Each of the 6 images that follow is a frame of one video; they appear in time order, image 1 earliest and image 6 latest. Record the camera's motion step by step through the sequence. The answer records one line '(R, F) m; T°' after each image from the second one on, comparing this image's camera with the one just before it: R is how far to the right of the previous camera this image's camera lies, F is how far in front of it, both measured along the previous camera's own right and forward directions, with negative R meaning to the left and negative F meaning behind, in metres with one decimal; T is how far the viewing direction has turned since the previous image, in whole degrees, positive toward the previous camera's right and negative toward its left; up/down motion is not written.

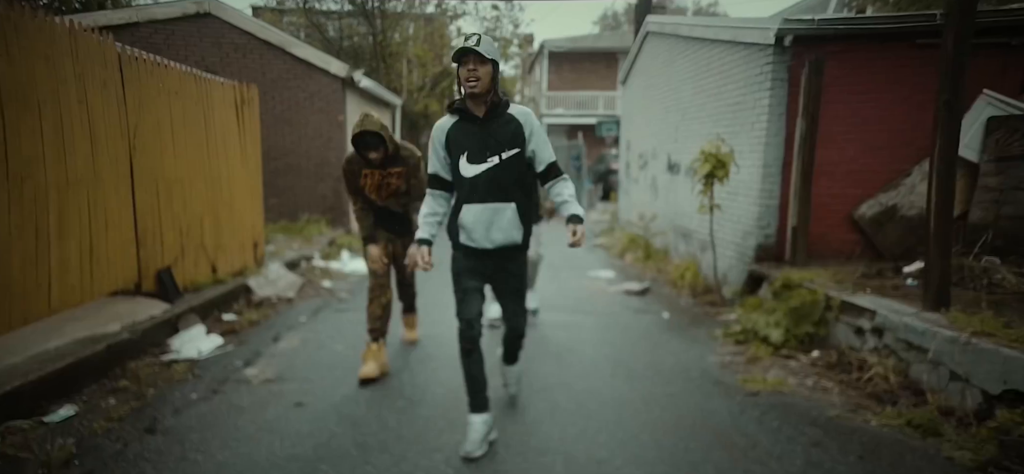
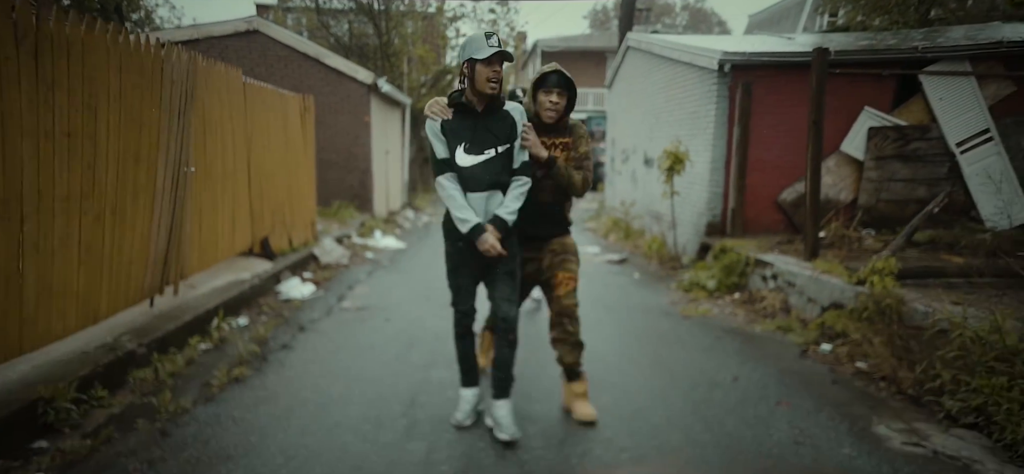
(-0.2, -2.2) m; +1°
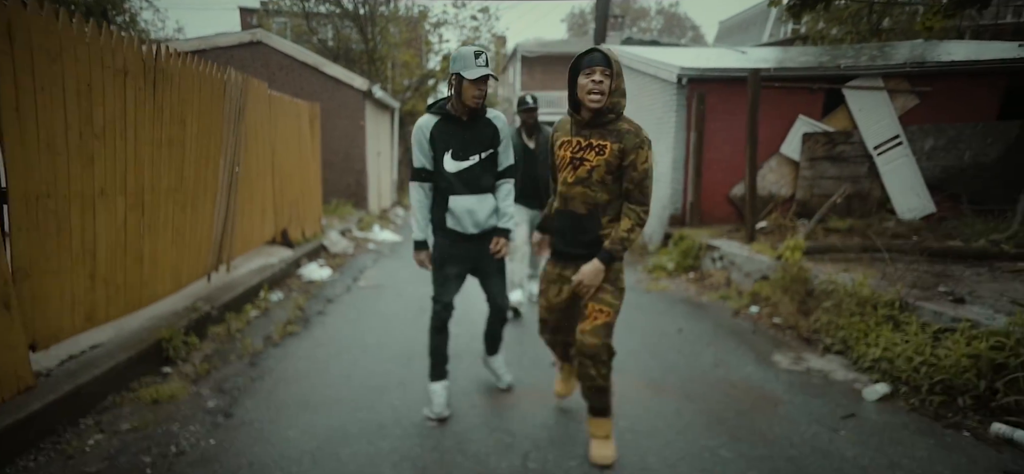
(-0.1, -1.3) m; +2°
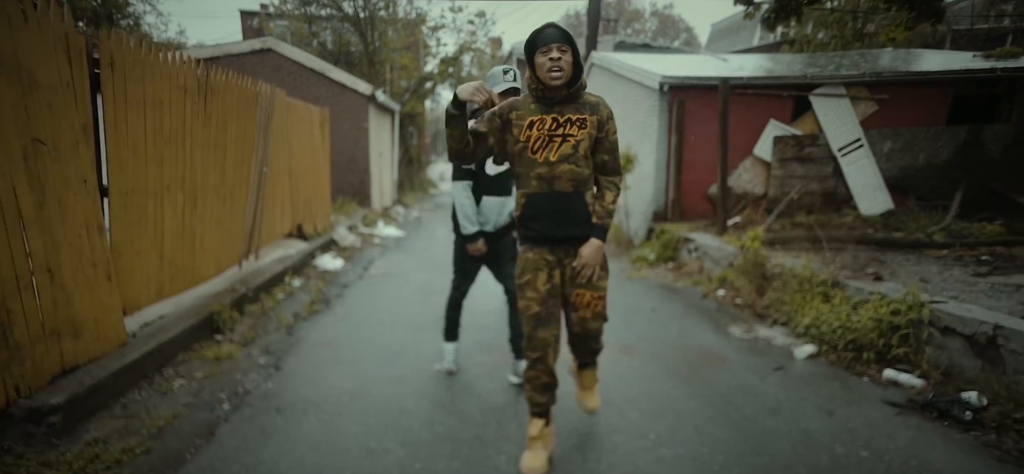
(0.0, -0.9) m; 0°
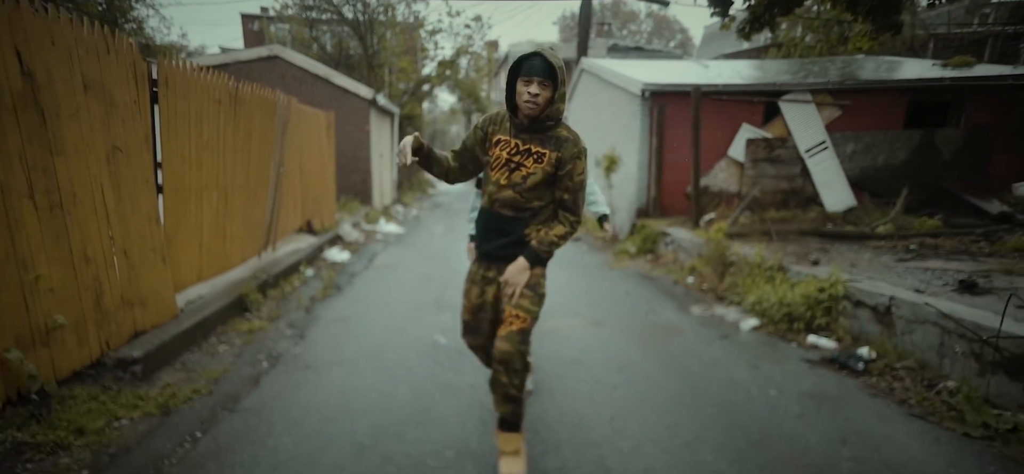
(+0.1, -0.9) m; 0°
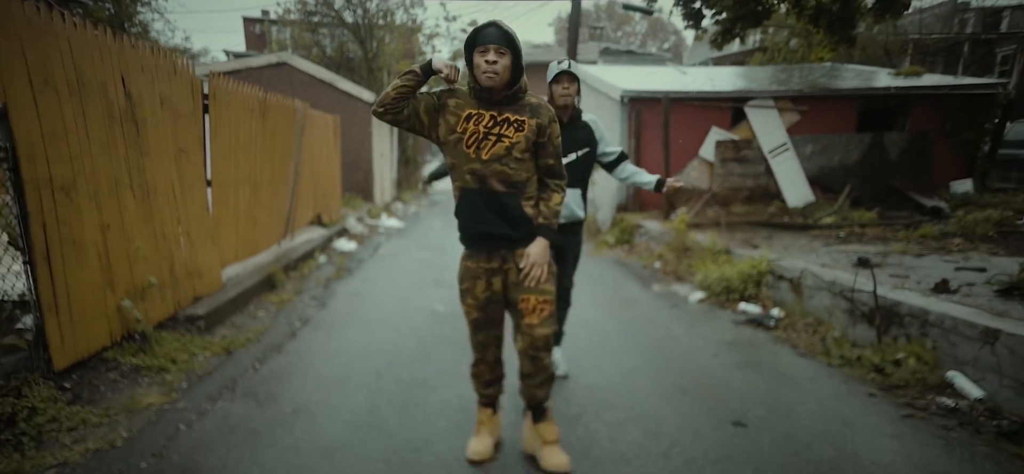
(+0.1, -1.1) m; 0°
